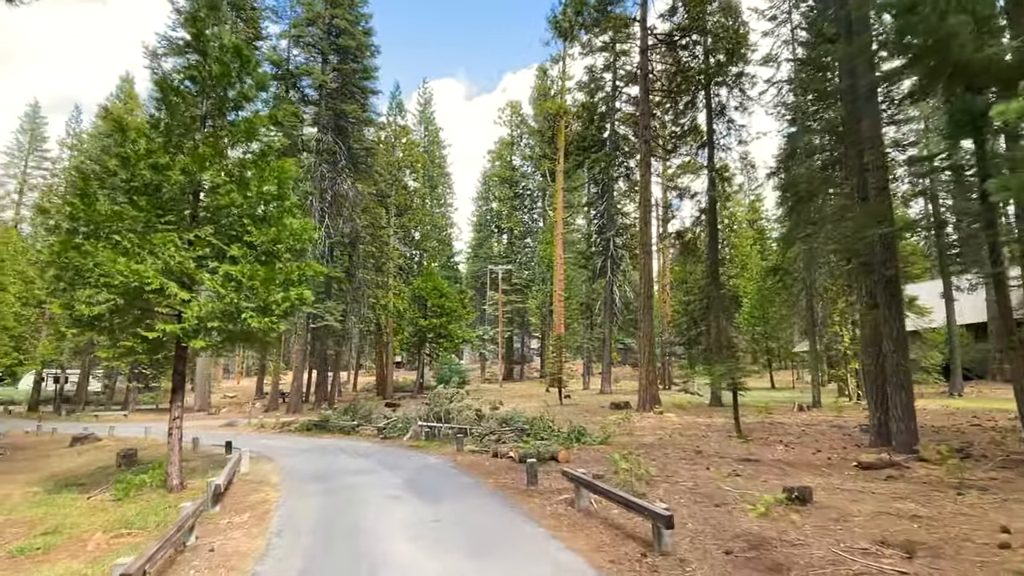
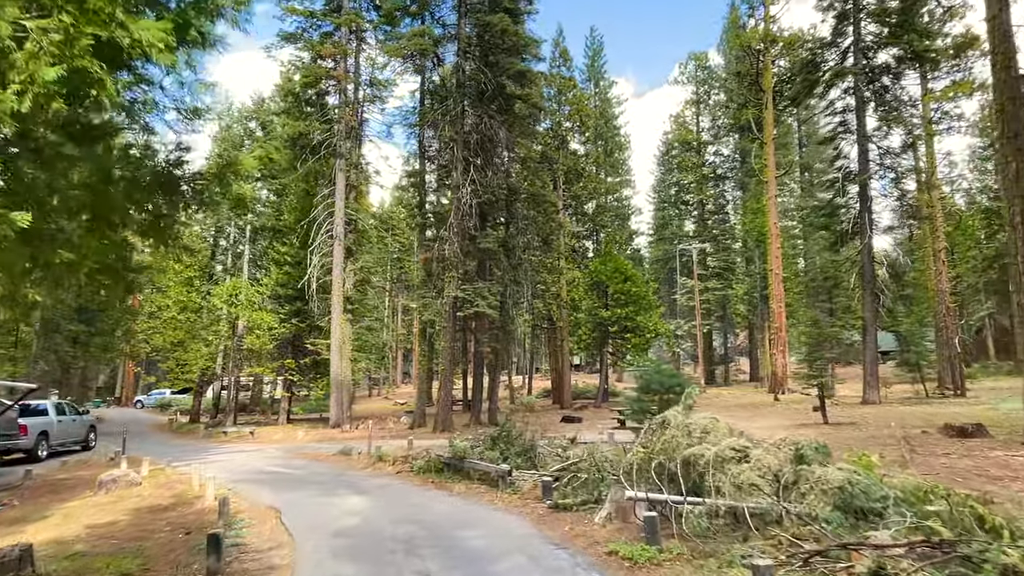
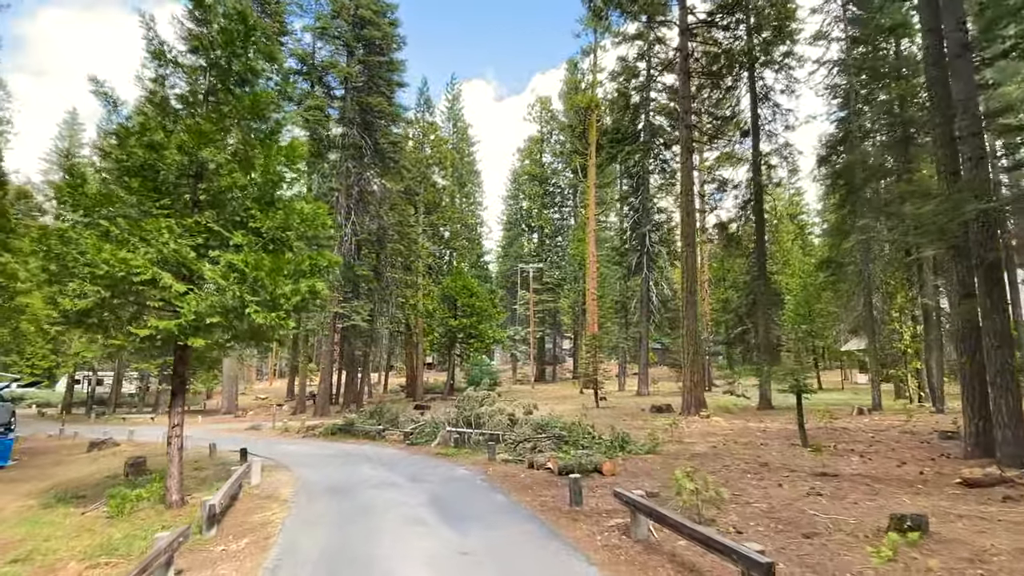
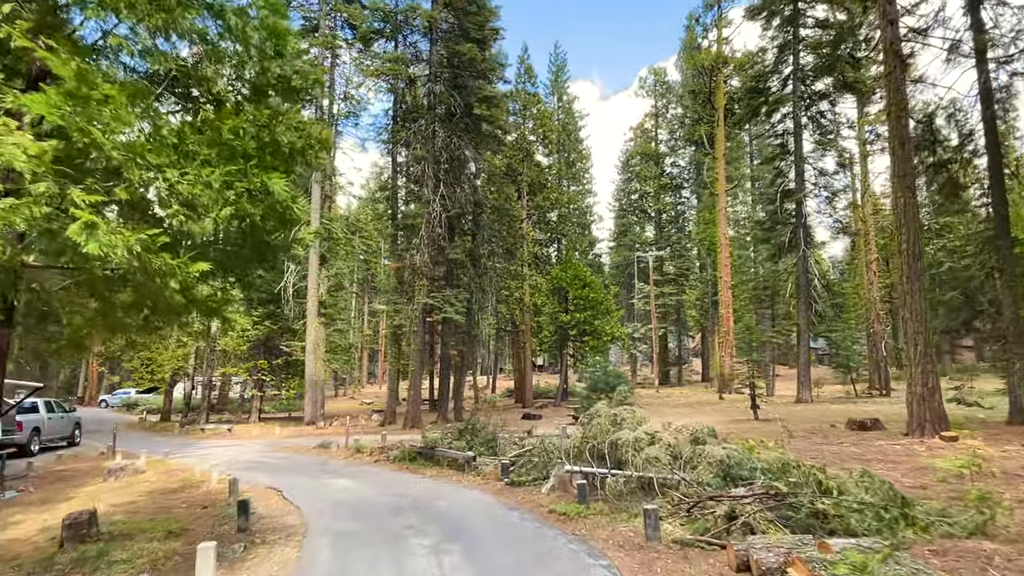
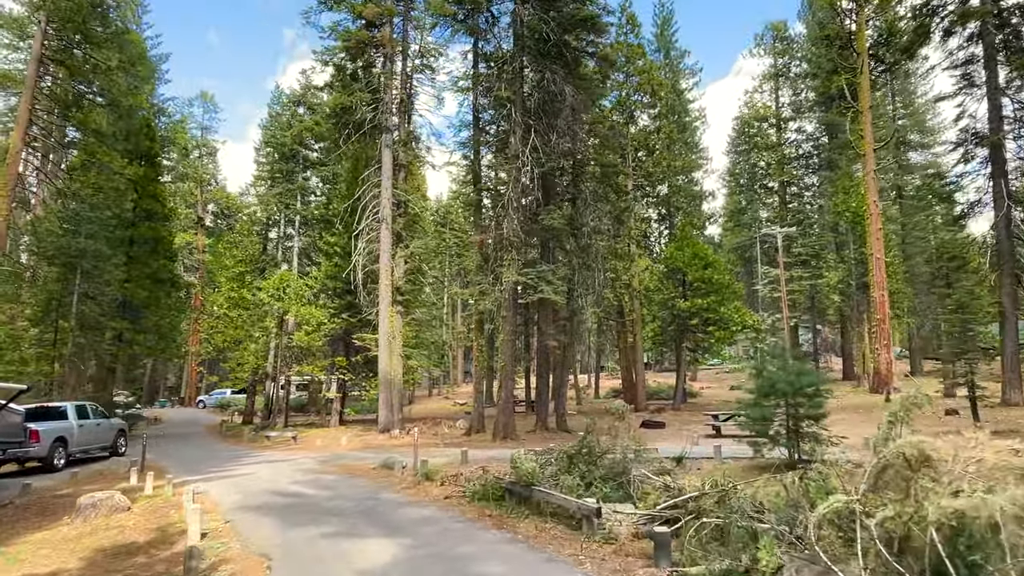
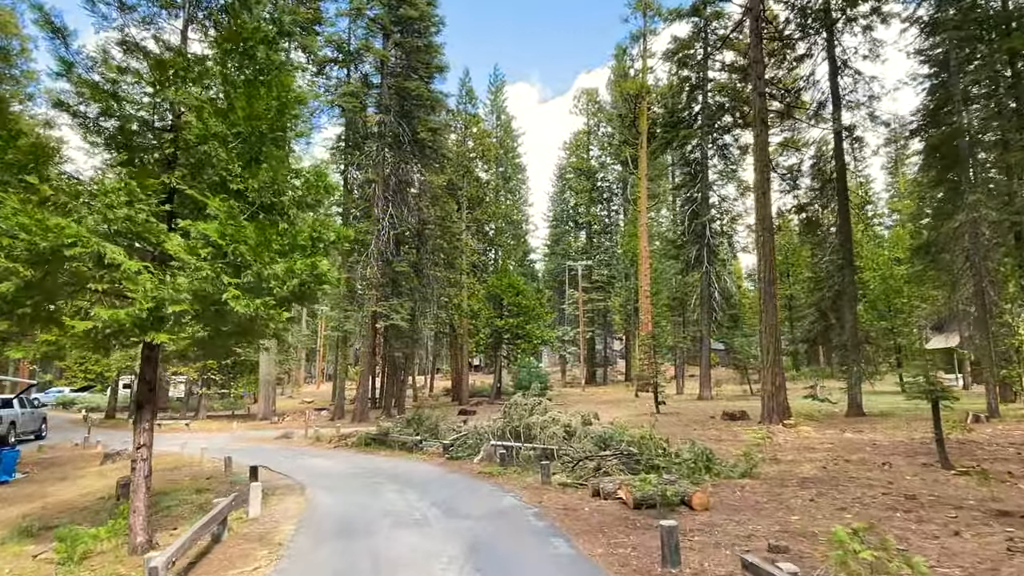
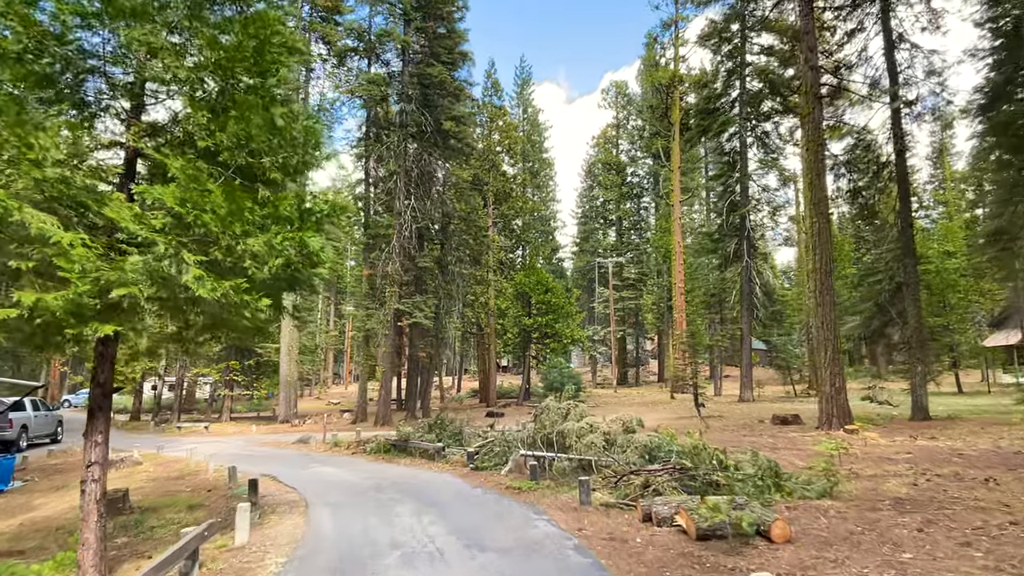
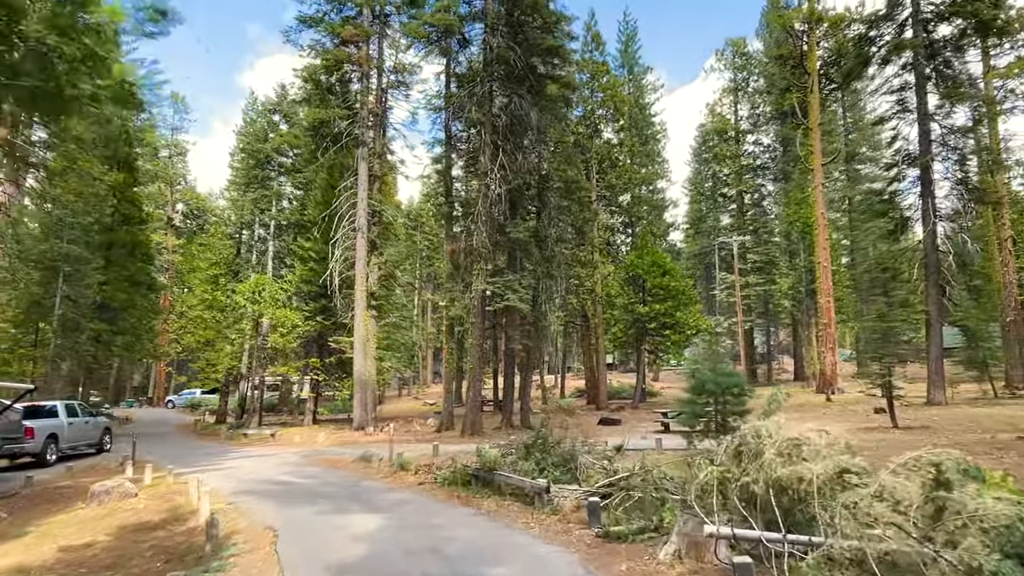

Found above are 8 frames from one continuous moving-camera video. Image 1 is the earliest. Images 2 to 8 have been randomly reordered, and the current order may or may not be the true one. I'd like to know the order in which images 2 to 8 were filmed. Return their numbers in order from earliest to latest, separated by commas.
3, 6, 7, 4, 2, 8, 5
